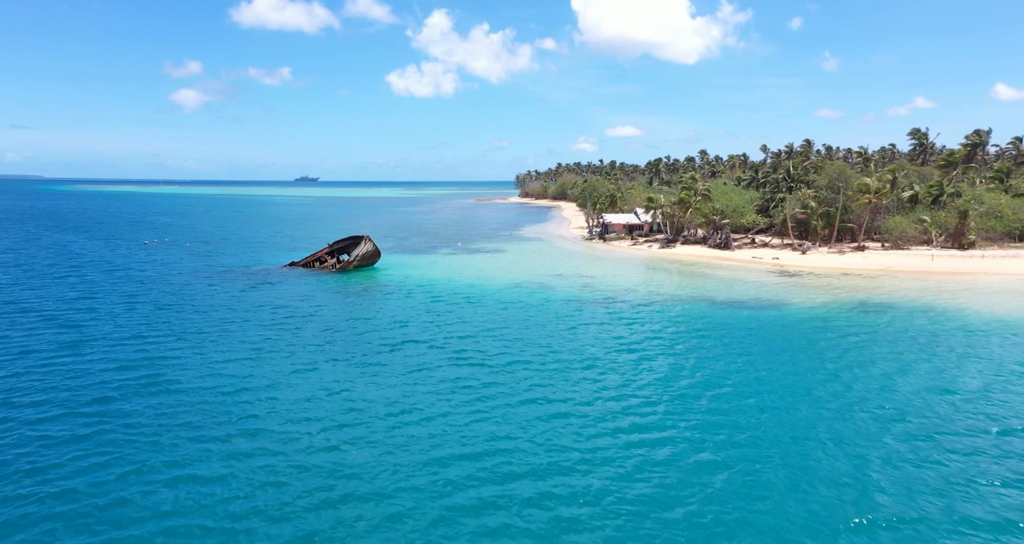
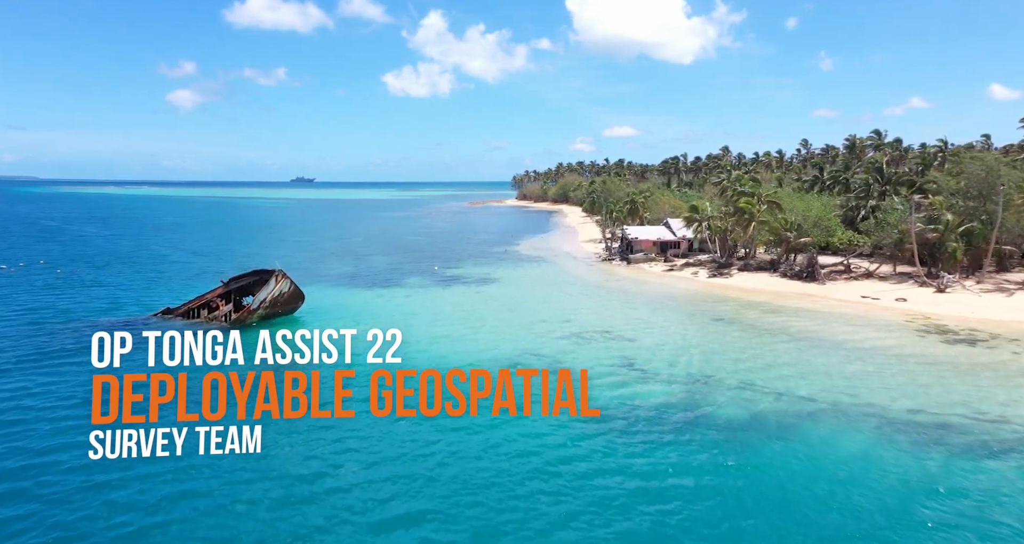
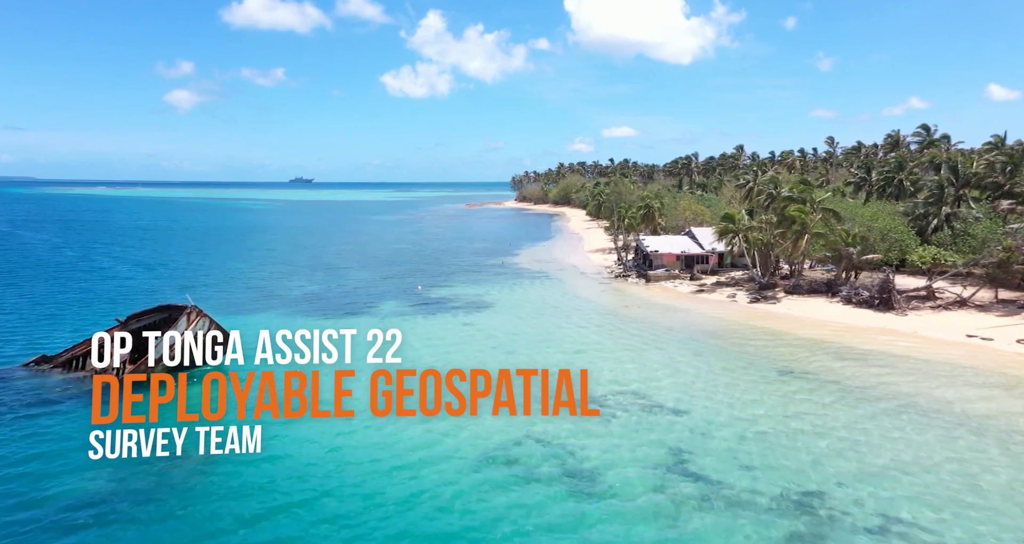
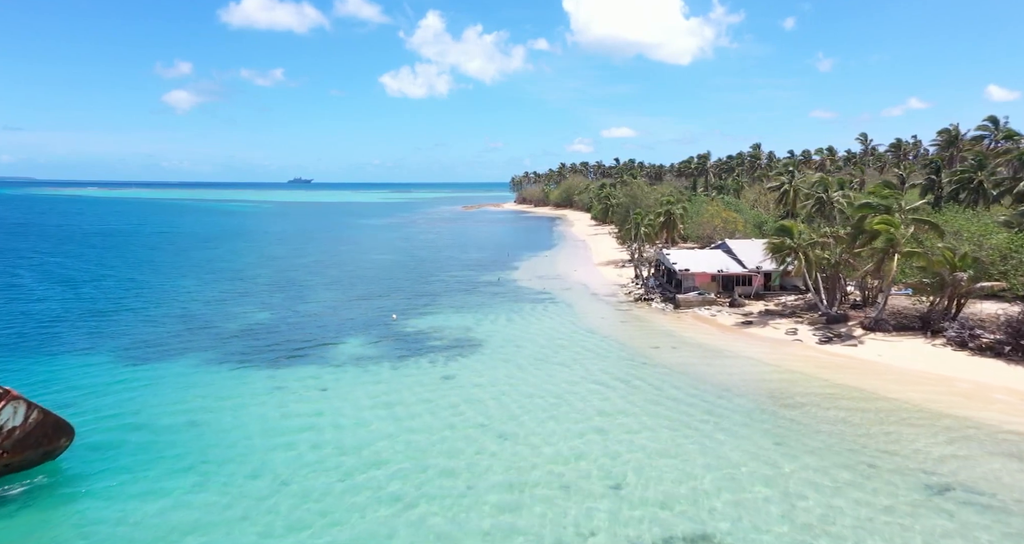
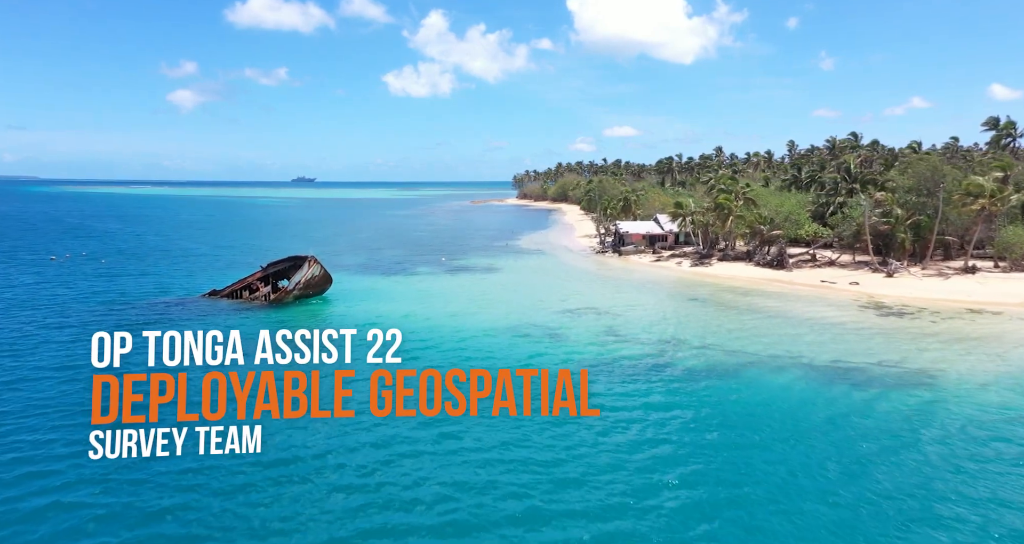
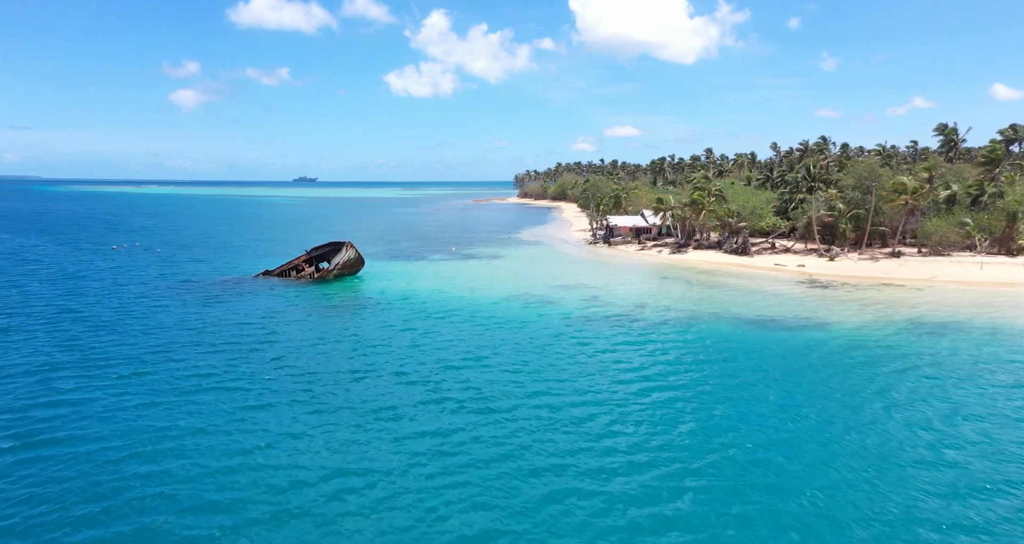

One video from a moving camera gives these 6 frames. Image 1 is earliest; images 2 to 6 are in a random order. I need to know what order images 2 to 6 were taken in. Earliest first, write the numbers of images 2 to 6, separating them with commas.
6, 5, 2, 3, 4
